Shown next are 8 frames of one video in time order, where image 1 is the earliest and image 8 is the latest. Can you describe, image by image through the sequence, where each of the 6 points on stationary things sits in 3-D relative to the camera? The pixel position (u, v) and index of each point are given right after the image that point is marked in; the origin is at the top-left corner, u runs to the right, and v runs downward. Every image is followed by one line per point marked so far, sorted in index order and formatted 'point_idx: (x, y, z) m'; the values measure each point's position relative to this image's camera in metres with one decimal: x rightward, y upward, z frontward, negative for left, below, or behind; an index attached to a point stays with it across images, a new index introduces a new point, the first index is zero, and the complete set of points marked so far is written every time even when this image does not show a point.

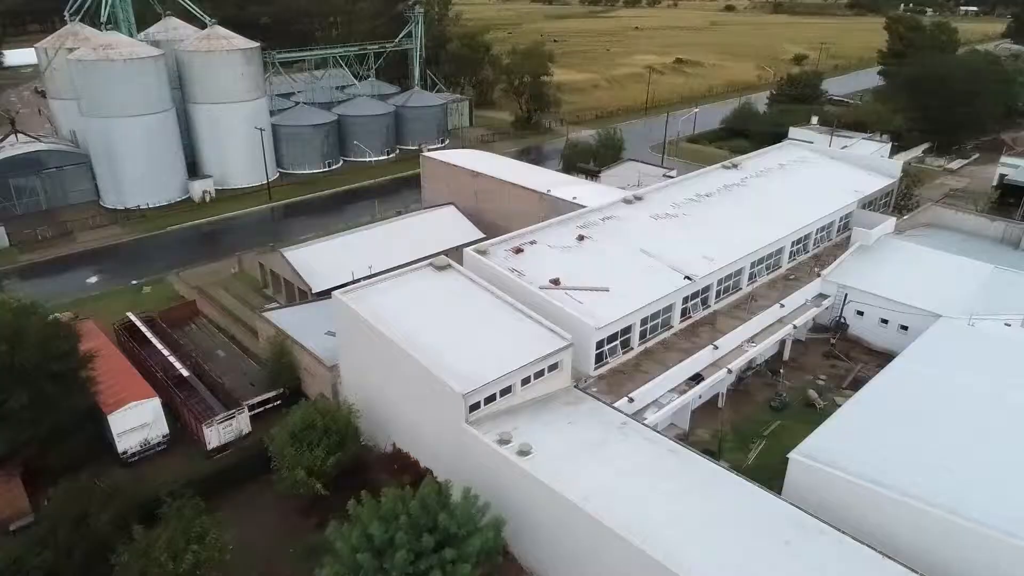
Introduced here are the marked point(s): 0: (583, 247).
0: (+1.6, +0.9, +16.1) m
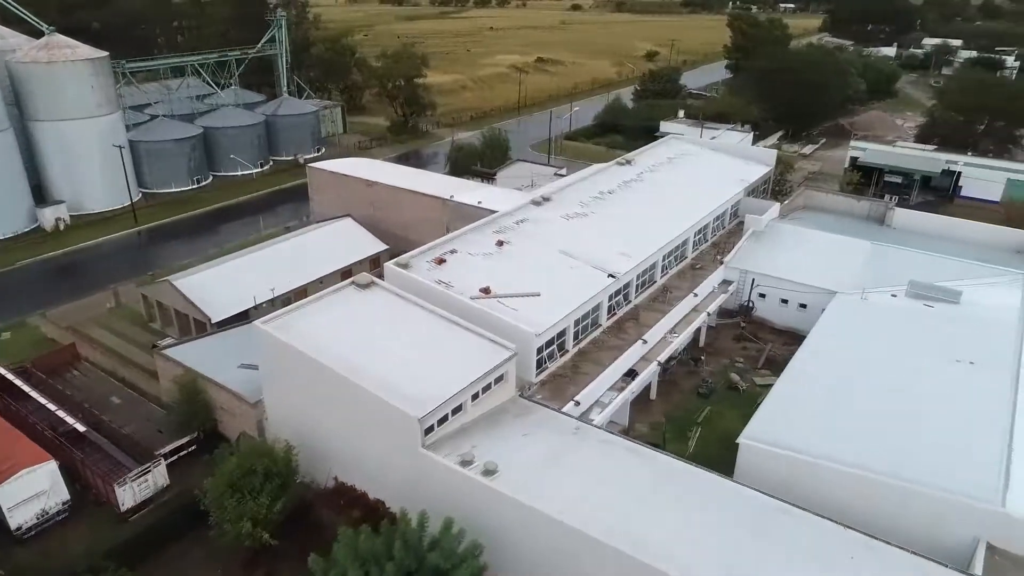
0: (-0.2, +0.8, +15.9) m
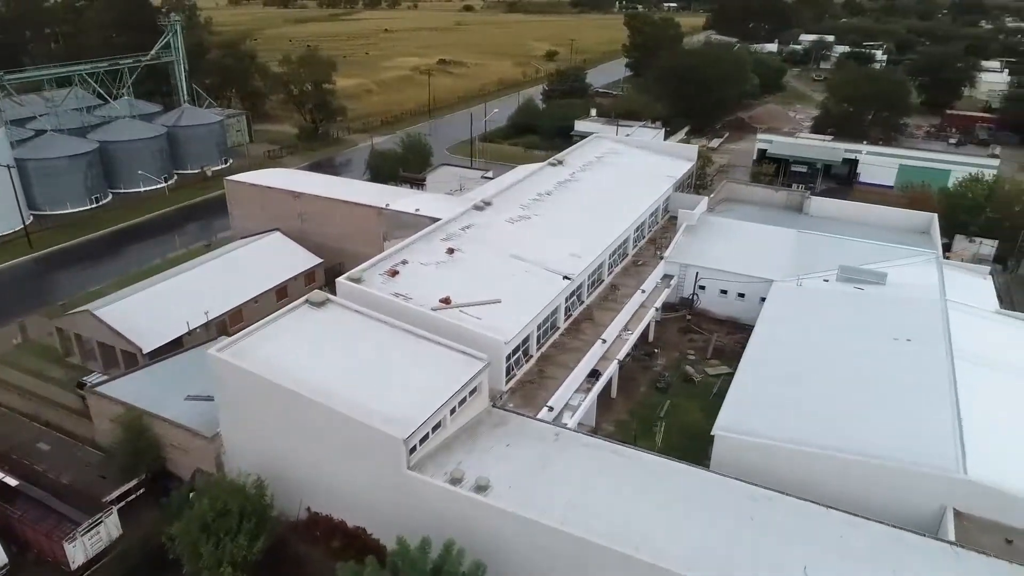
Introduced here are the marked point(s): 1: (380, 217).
0: (-1.2, +0.6, +15.6) m
1: (-3.6, +2.0, +19.9) m
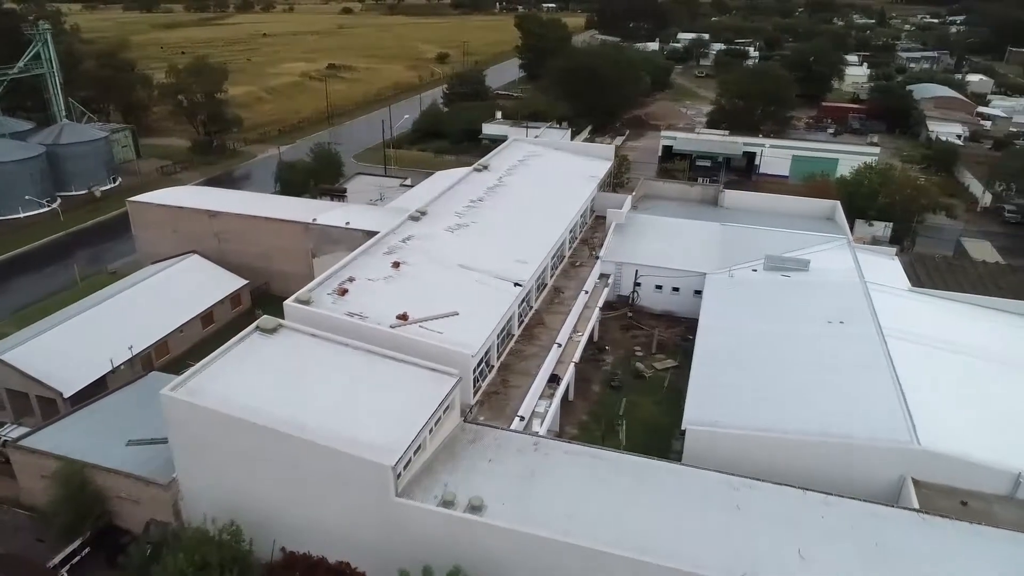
0: (-2.3, +0.3, +15.2) m
1: (-5.4, +1.5, +19.1) m
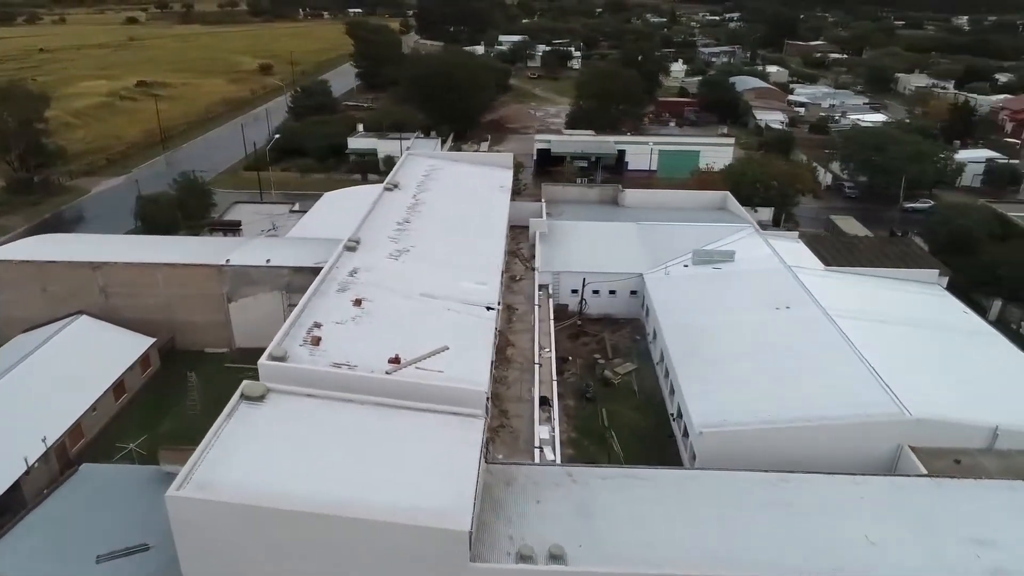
0: (-2.7, -0.5, +13.9) m
1: (-6.8, +0.3, +16.9) m
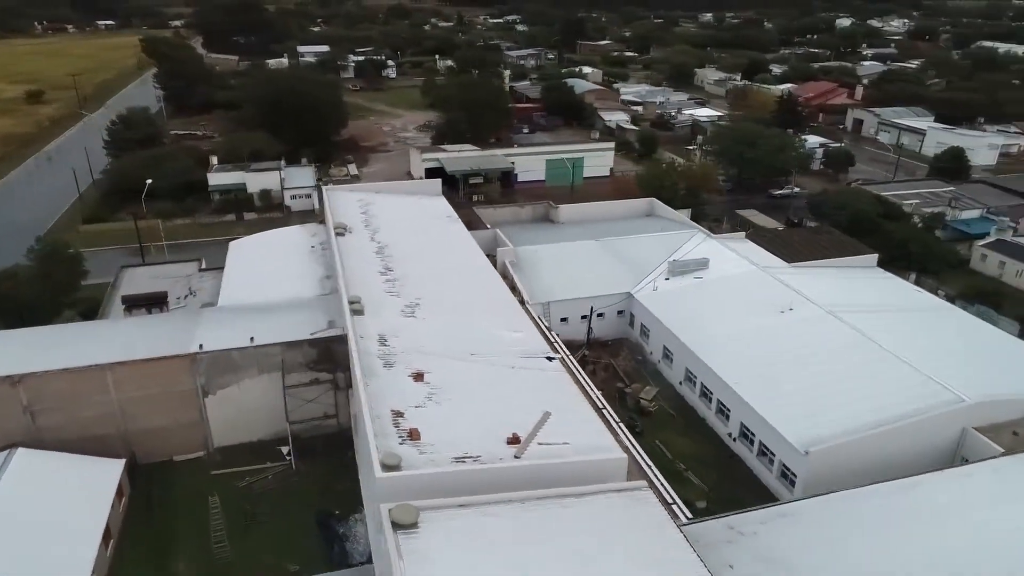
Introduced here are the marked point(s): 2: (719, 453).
0: (-1.2, -1.6, +12.1) m
1: (-6.1, -1.5, +13.8) m
2: (+4.3, -3.4, +15.0) m
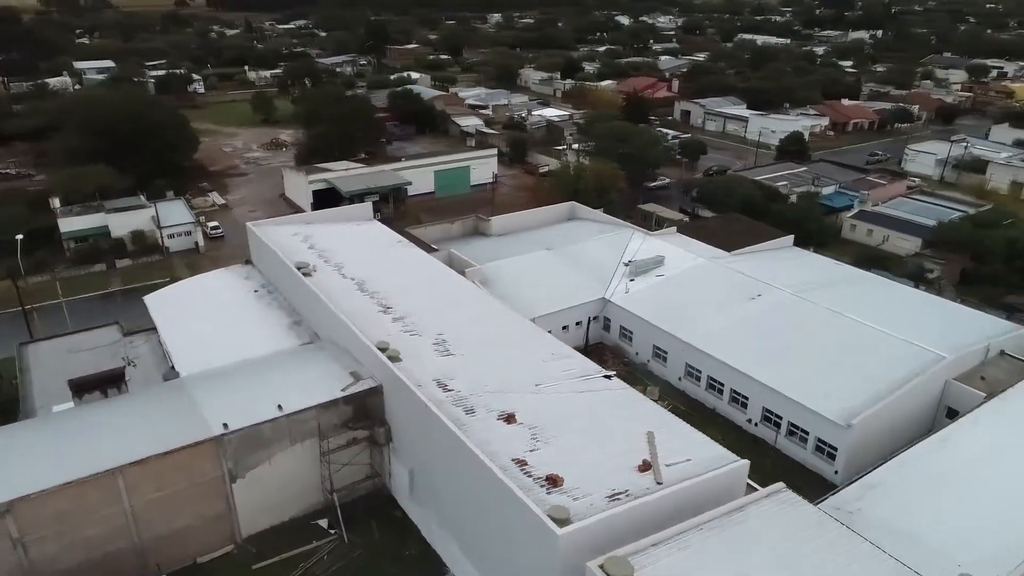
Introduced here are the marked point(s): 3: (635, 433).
0: (+0.4, -2.2, +11.5) m
1: (-4.7, -2.6, +11.9) m
2: (+5.1, -3.3, +15.8) m
3: (+2.0, -2.3, +11.5) m
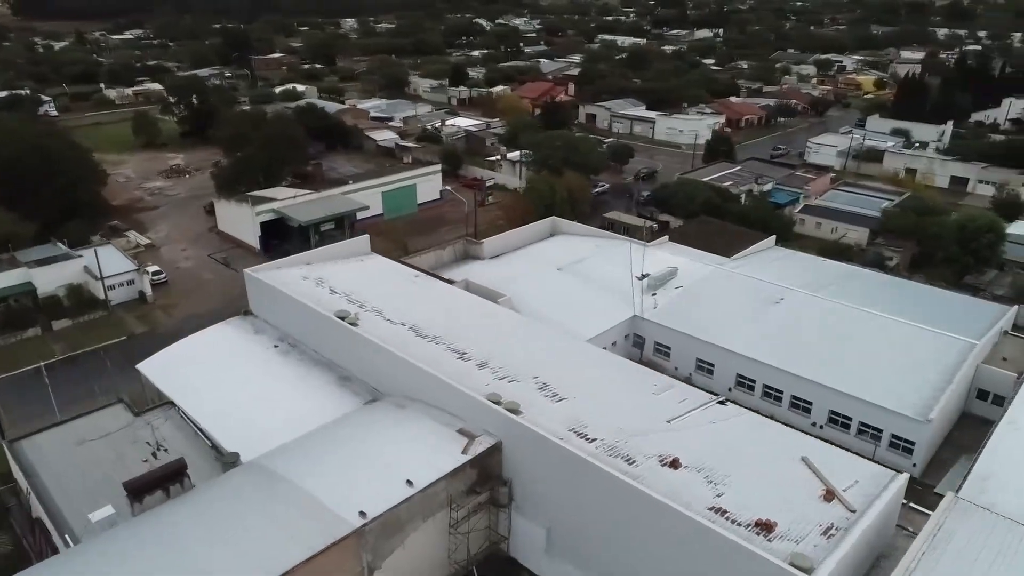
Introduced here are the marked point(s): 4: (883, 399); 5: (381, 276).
0: (+2.9, -2.7, +11.1) m
1: (-2.1, -3.7, +10.5) m
2: (+6.8, -3.5, +16.2) m
3: (+4.5, -2.7, +11.4) m
4: (+7.9, -2.4, +15.4) m
5: (-3.1, +0.3, +18.3) m
